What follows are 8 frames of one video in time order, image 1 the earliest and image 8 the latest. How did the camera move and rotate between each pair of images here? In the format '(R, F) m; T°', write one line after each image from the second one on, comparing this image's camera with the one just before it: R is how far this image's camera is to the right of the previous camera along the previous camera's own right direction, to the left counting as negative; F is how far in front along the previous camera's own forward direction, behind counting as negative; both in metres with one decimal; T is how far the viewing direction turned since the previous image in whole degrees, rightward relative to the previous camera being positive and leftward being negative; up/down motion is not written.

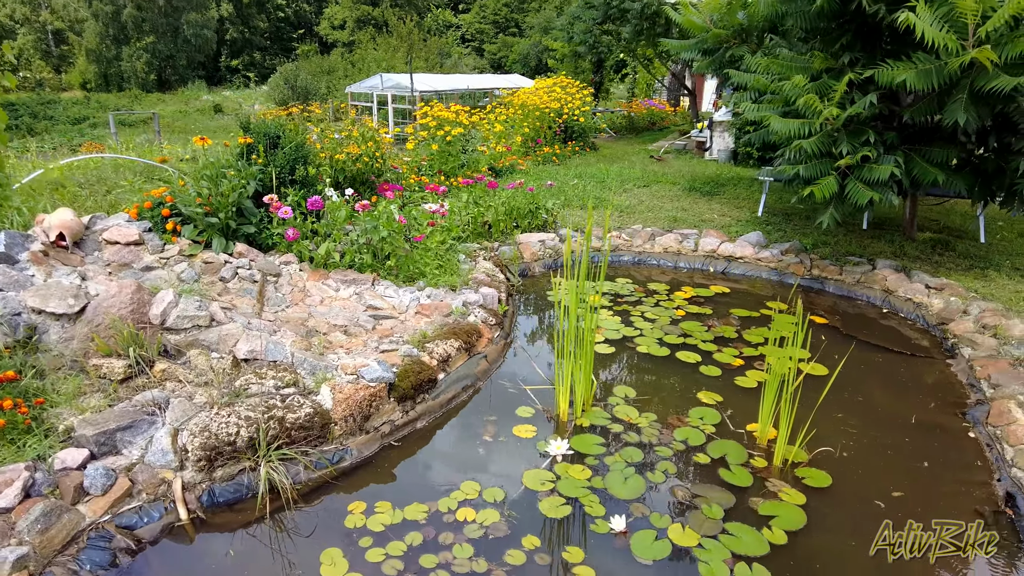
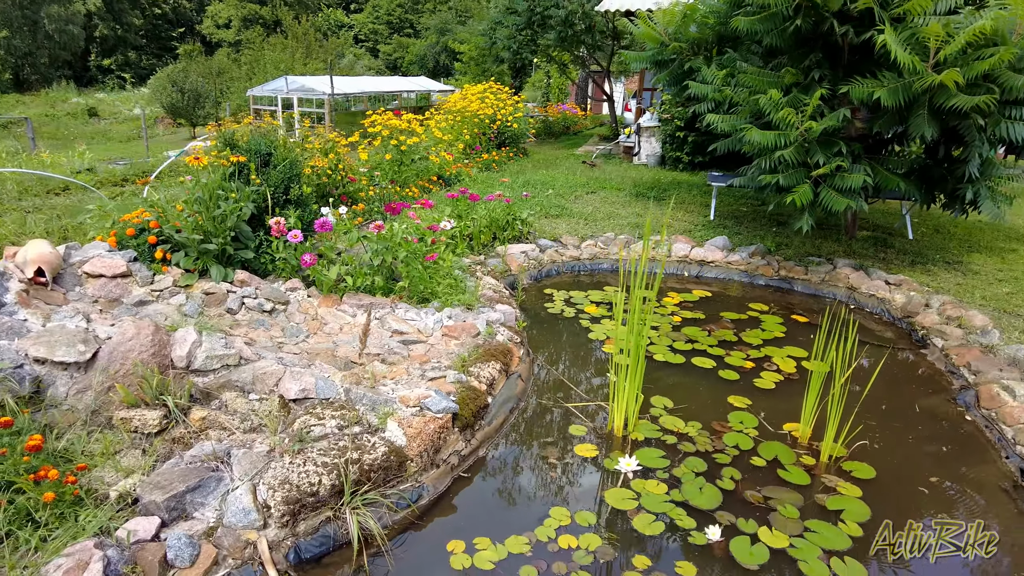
(-0.6, +0.1) m; +9°
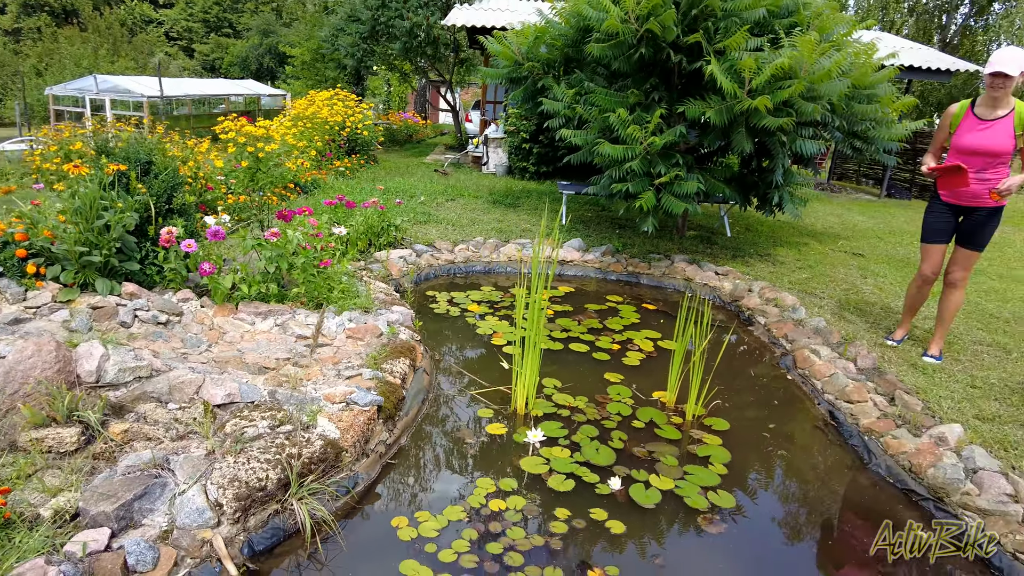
(-0.3, -0.2) m; +14°
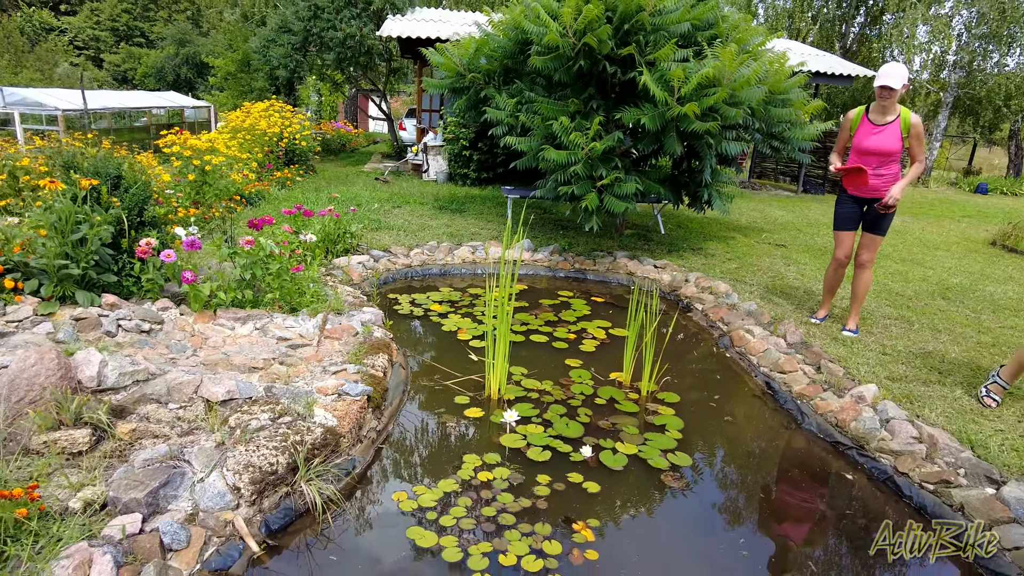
(-0.2, -0.3) m; +6°
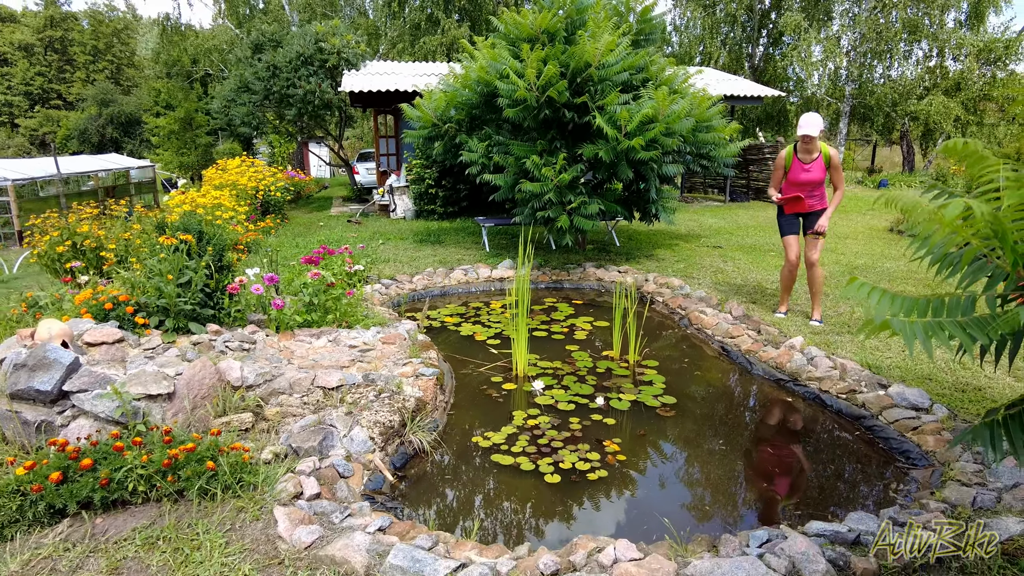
(-0.5, -1.0) m; +5°
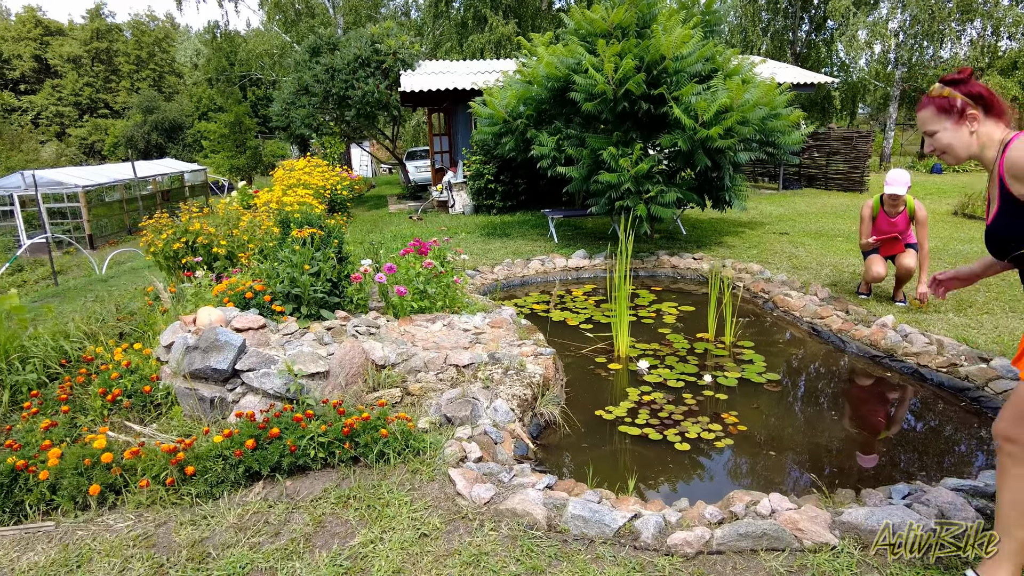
(-0.5, -0.3) m; -3°
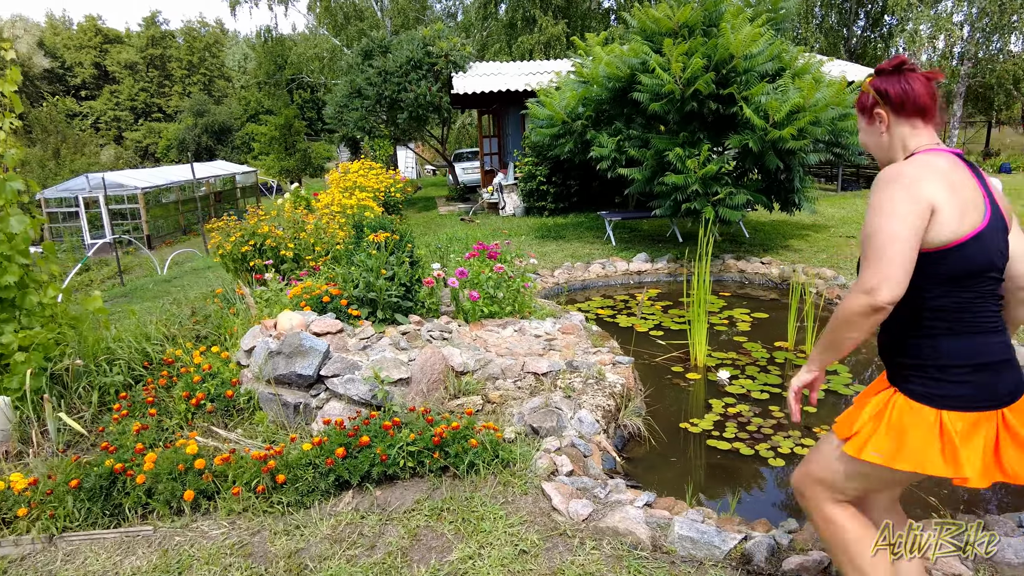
(-0.2, +0.1) m; -3°
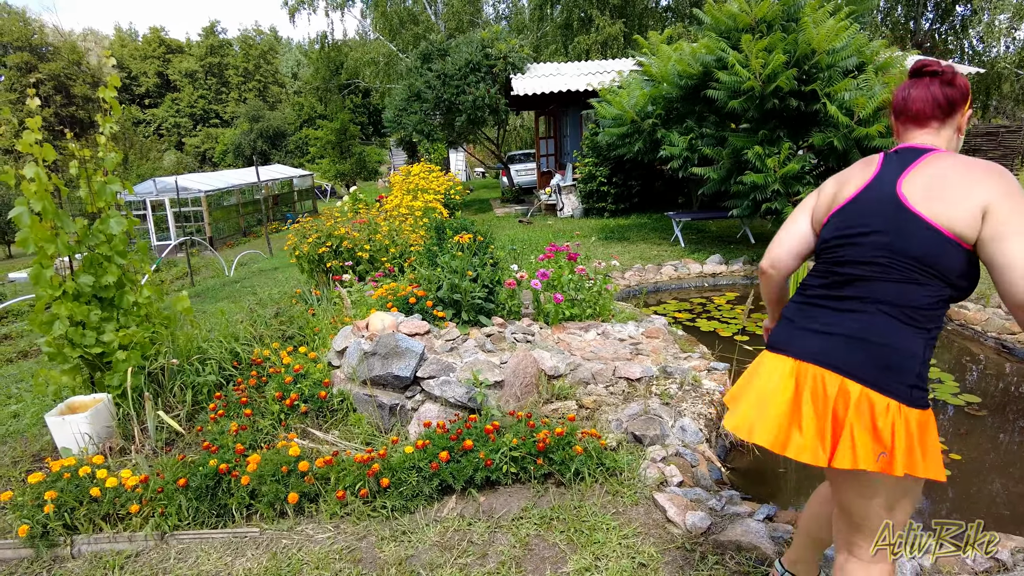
(-0.3, +0.1) m; -4°
